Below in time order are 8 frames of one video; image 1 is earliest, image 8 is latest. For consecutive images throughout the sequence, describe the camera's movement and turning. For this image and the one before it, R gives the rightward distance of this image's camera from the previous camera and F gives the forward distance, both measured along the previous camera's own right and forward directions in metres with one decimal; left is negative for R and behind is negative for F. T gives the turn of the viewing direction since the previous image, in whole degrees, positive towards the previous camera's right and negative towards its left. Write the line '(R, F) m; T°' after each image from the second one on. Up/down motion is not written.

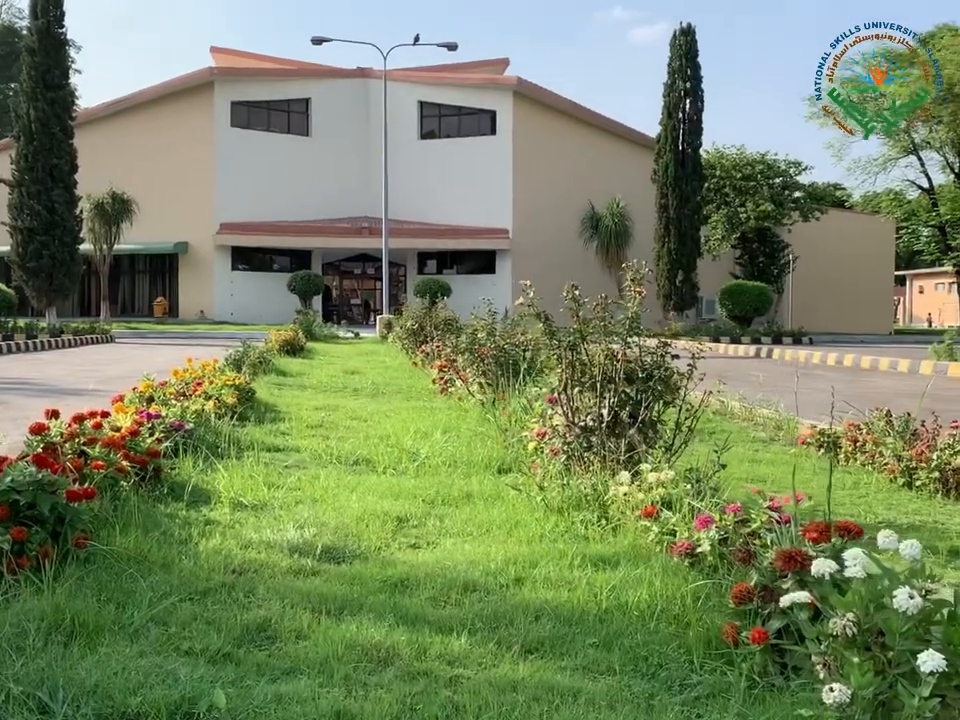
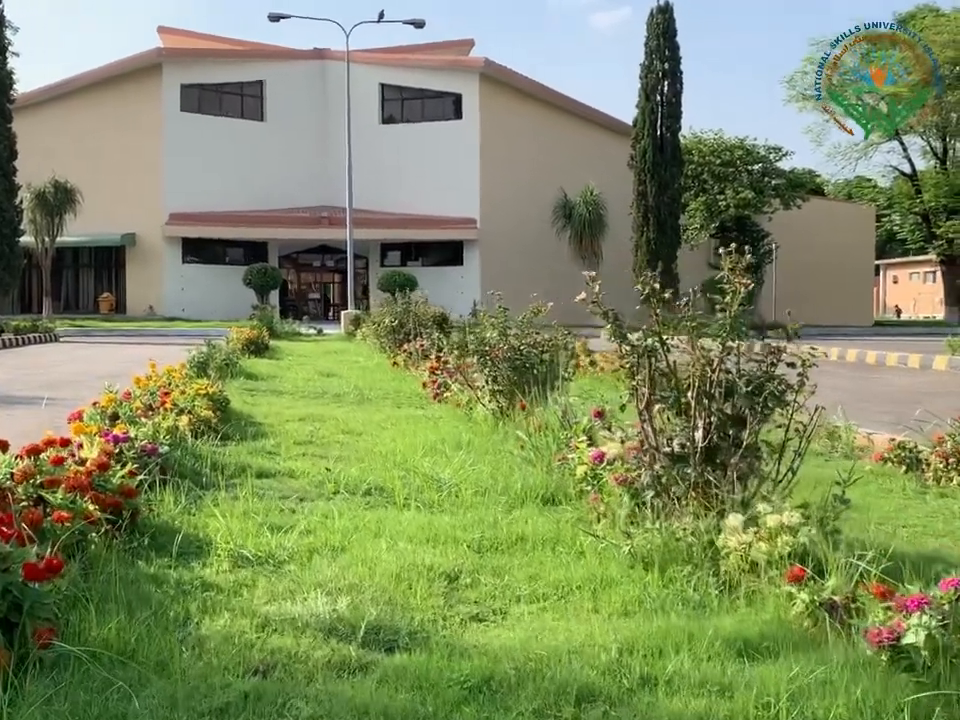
(-0.4, +1.0) m; +3°
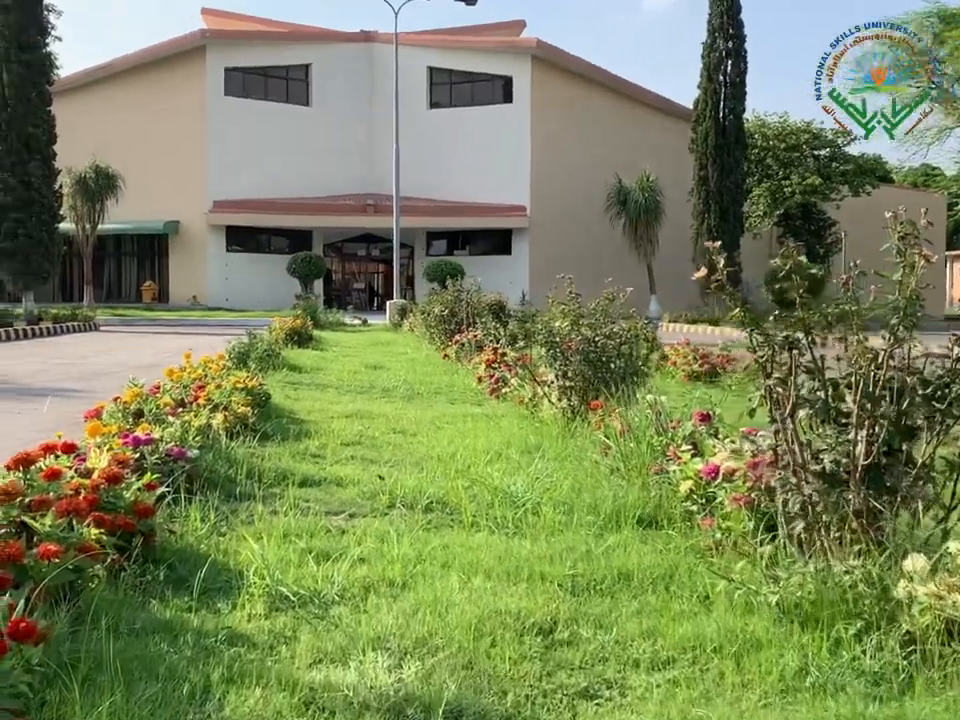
(-0.2, +0.8) m; -2°
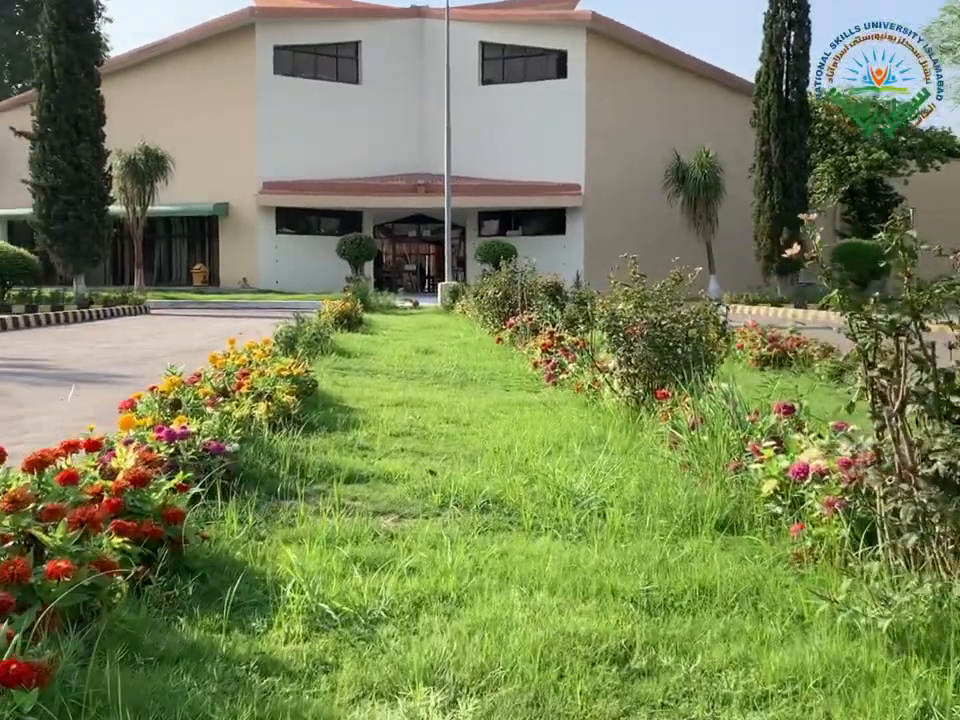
(0.0, +0.4) m; -3°
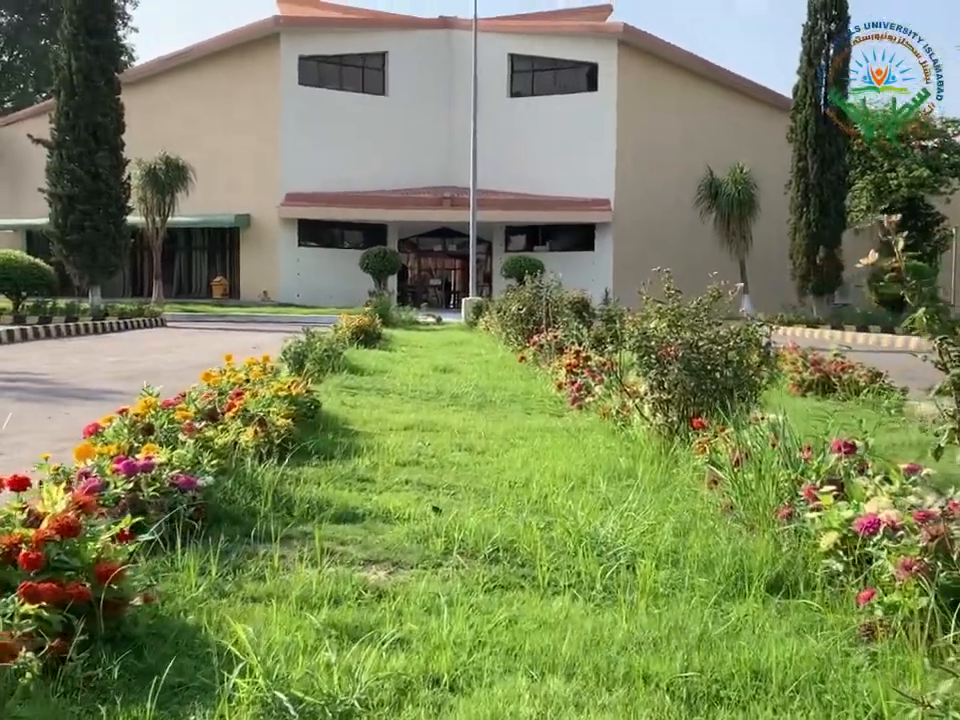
(+0.1, +0.6) m; -1°
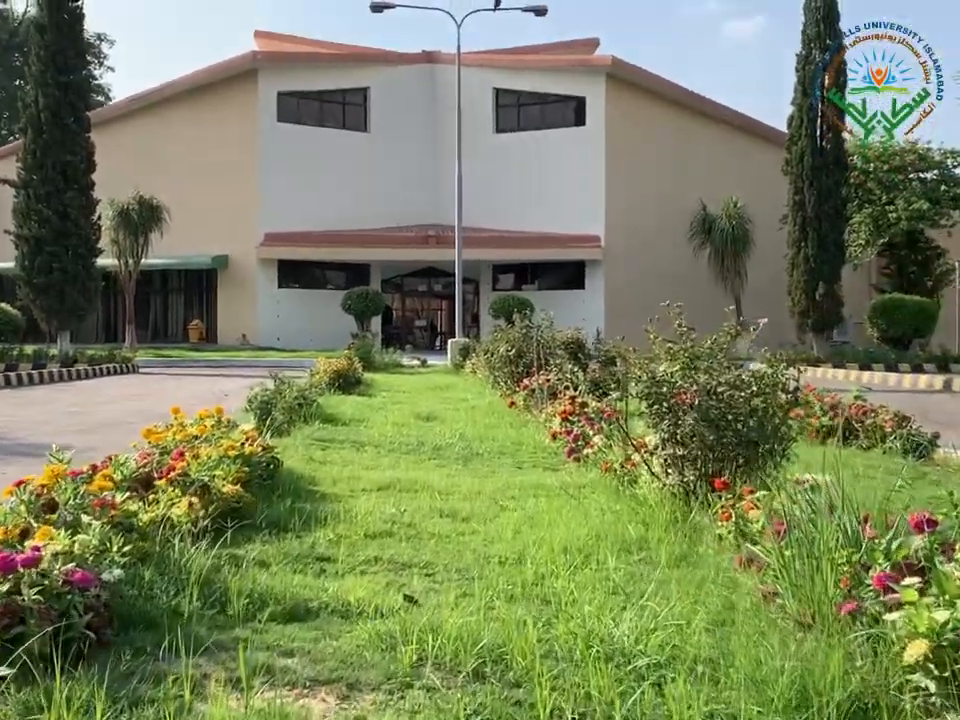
(0.0, +0.8) m; +1°
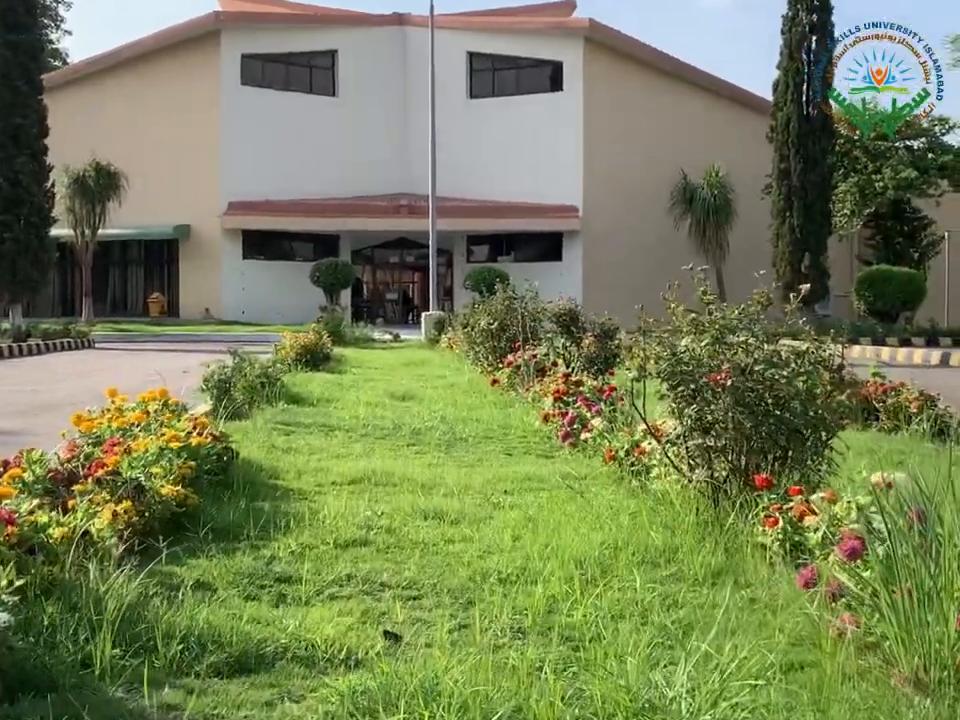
(-0.1, +0.7) m; +2°
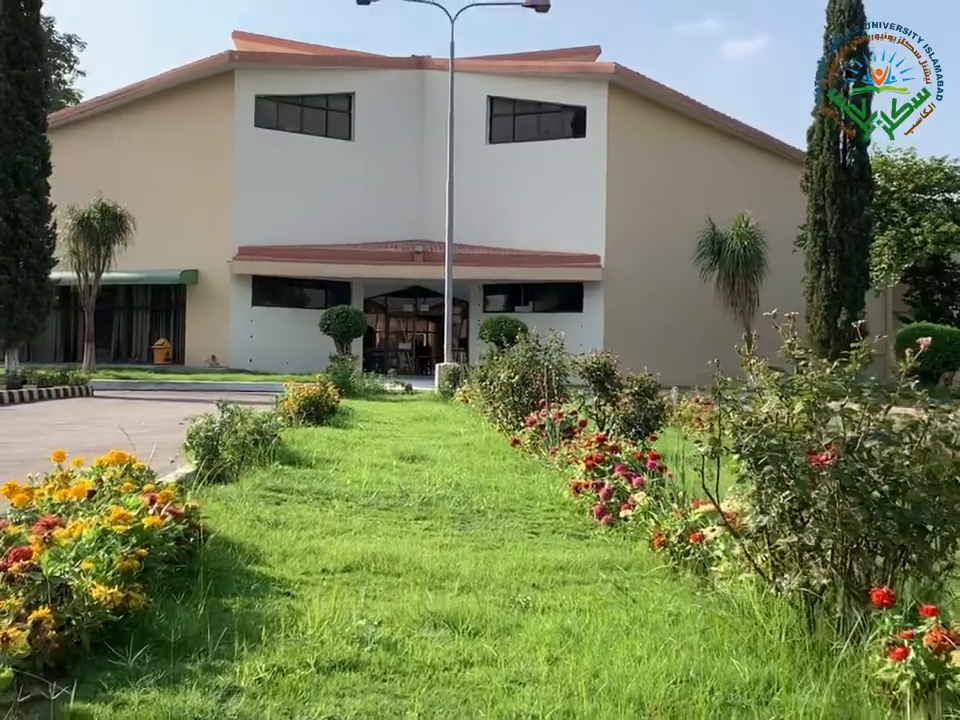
(0.0, +0.8) m; -1°
